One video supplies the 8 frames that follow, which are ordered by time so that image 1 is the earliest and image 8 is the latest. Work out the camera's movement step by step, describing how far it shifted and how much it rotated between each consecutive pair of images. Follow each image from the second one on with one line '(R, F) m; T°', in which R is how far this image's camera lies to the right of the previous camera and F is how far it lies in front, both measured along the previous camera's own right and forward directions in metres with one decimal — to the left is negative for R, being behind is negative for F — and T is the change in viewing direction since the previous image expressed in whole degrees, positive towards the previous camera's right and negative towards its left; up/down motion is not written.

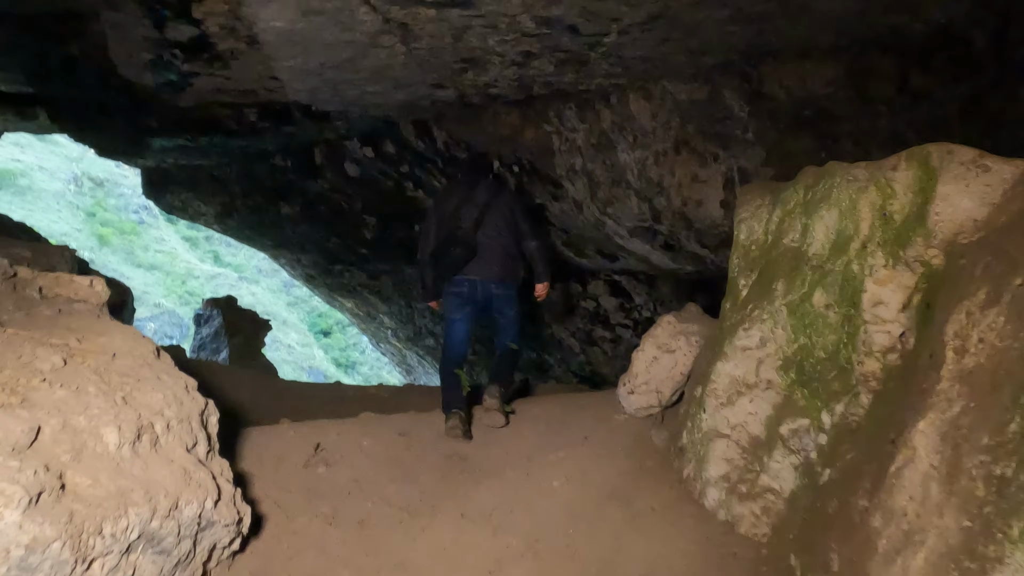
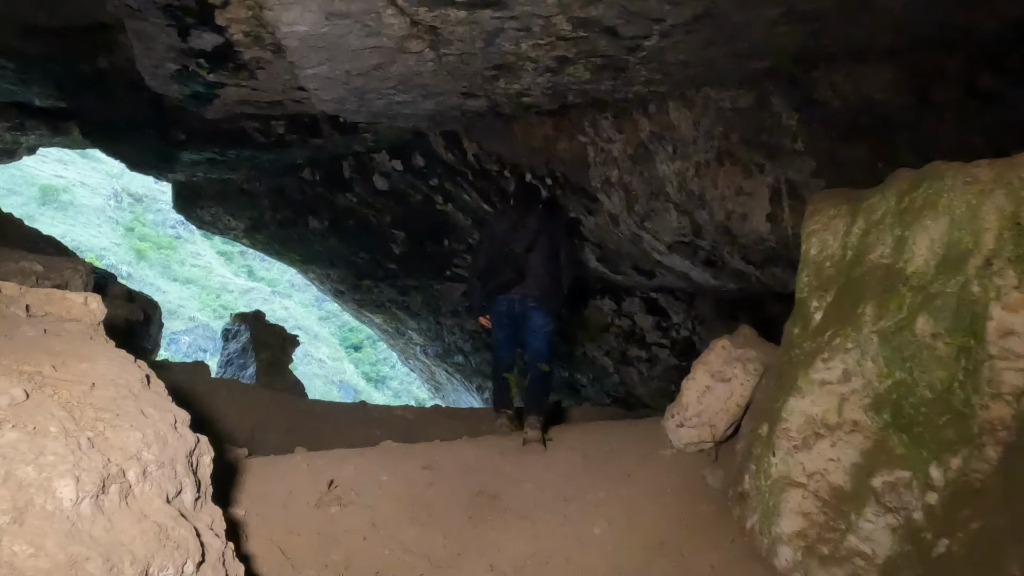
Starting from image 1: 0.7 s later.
(0.0, +0.2) m; -2°
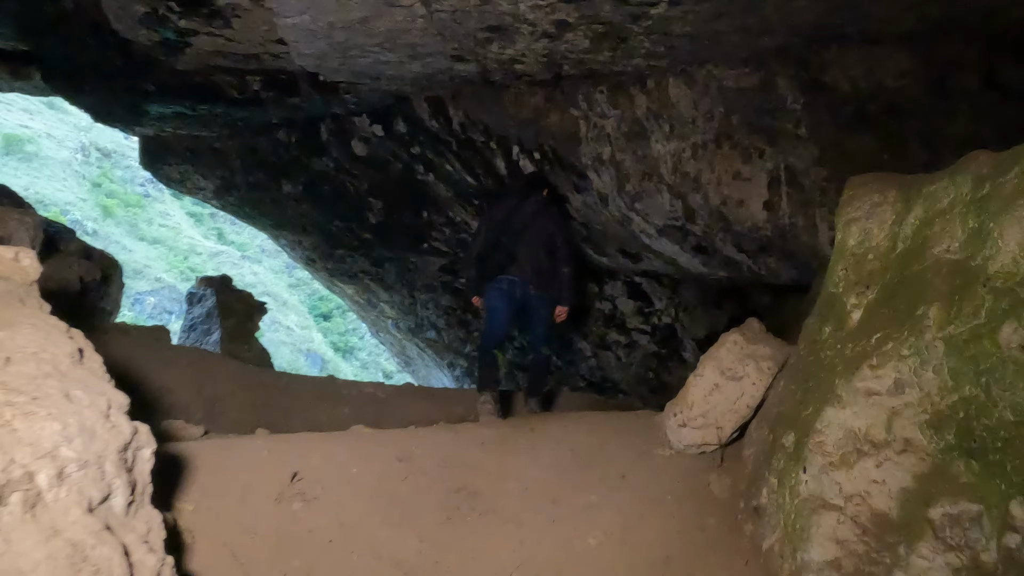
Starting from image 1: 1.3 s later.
(0.0, +0.2) m; +2°
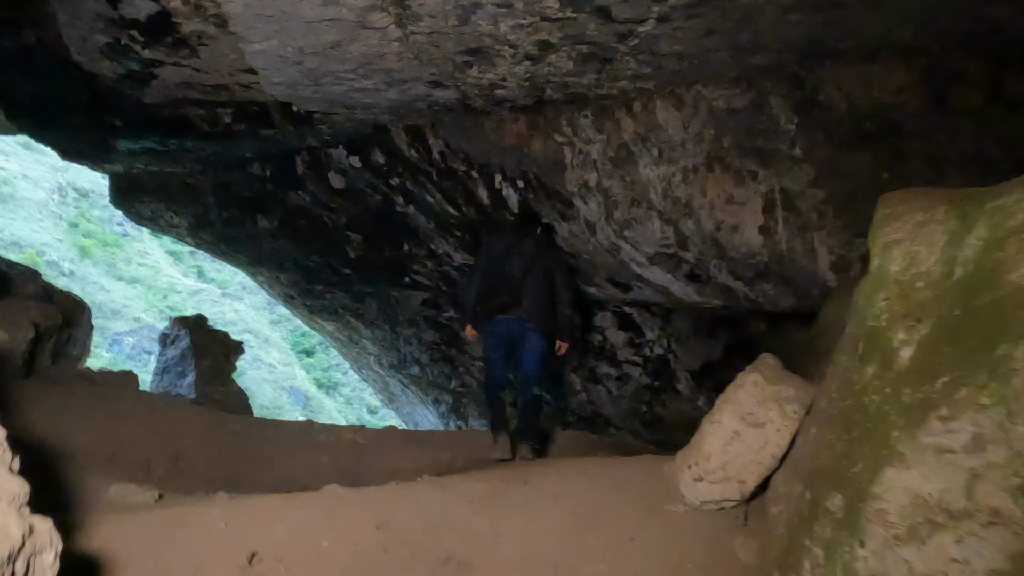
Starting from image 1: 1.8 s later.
(0.0, +0.2) m; +1°
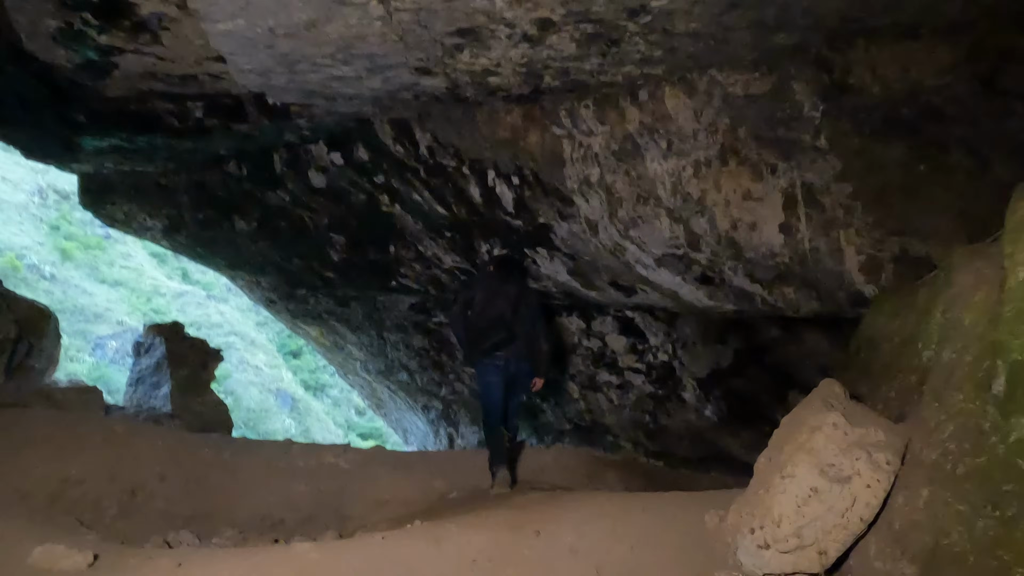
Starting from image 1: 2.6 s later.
(0.0, +0.3) m; +1°
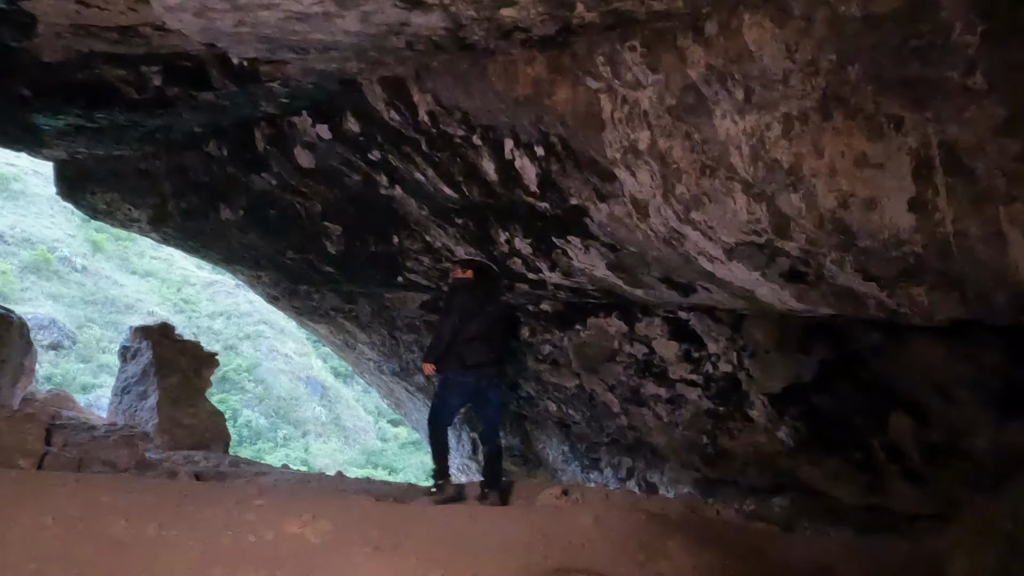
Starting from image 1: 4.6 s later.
(0.0, +0.9) m; -2°
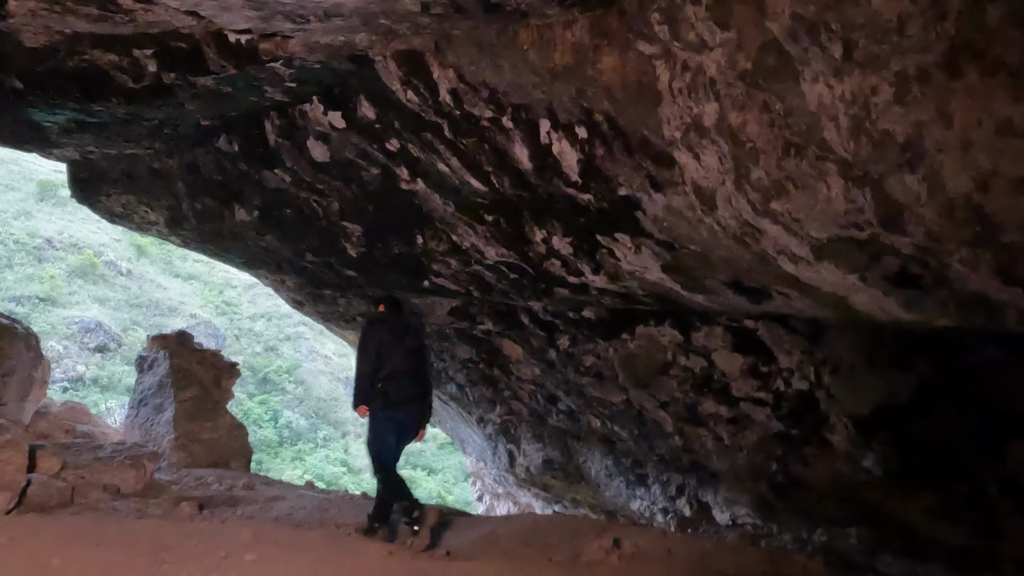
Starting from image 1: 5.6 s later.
(0.0, +0.5) m; -3°
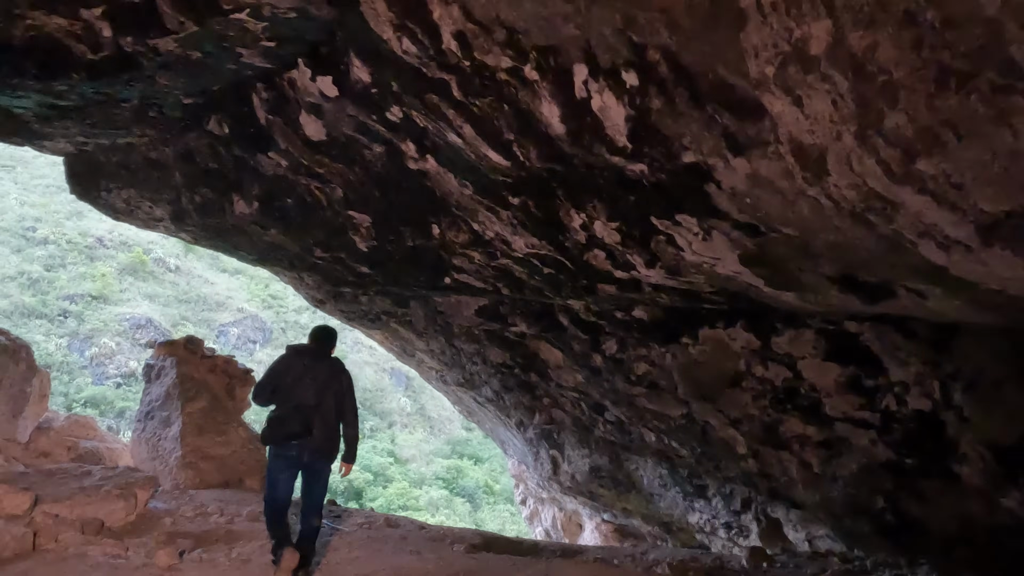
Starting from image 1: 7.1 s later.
(0.0, +0.7) m; -3°
